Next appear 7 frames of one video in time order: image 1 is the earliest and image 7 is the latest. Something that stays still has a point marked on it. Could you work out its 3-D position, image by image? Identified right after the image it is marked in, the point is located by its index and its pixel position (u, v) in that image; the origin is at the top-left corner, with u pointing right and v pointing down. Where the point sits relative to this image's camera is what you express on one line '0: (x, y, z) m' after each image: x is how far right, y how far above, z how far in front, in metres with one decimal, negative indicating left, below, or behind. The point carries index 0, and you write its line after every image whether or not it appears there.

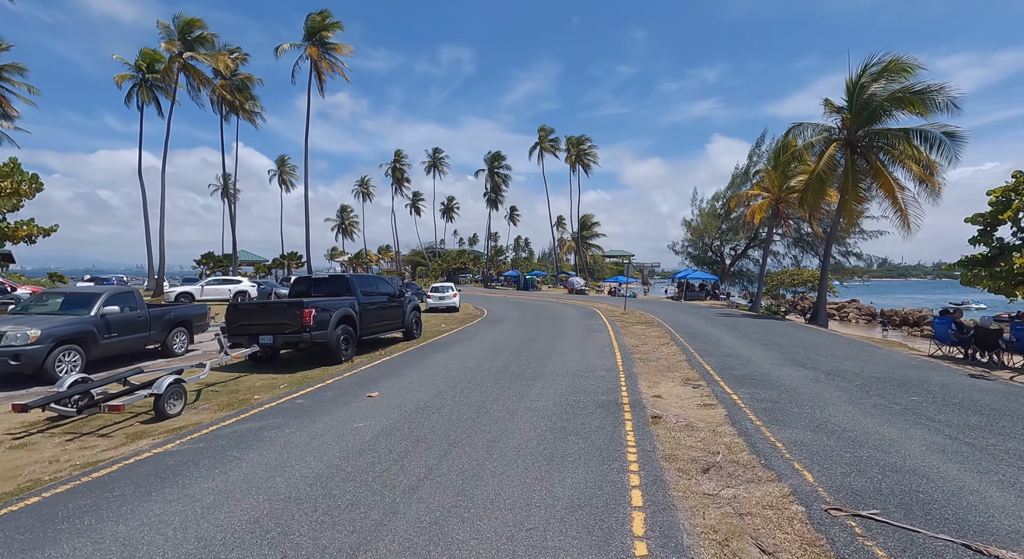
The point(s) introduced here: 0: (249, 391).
0: (-4.4, -1.8, +8.7) m
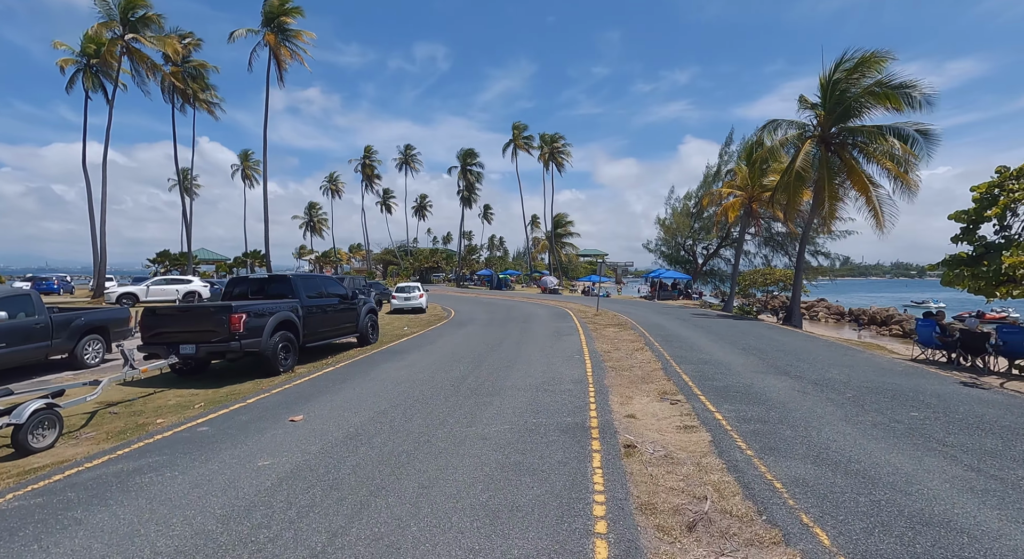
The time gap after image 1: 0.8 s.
0: (-5.0, -1.9, +7.4) m
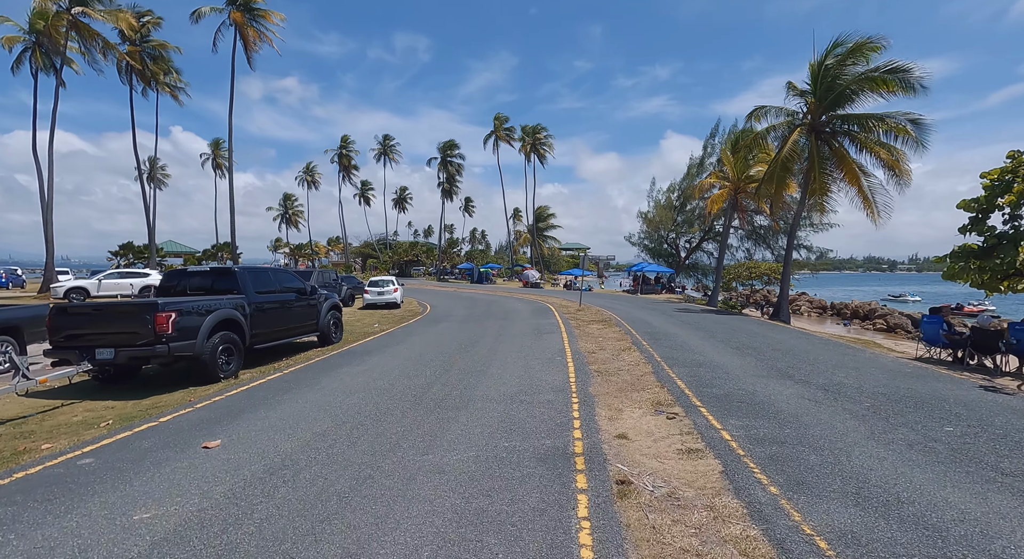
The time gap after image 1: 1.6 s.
0: (-5.4, -1.8, +6.1) m
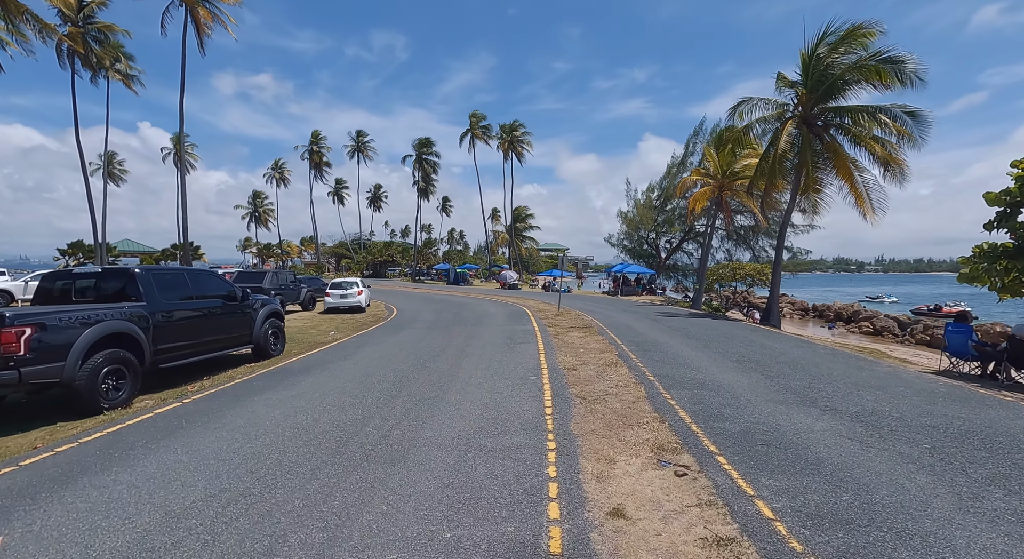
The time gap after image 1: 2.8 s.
0: (-5.8, -1.8, +4.2) m
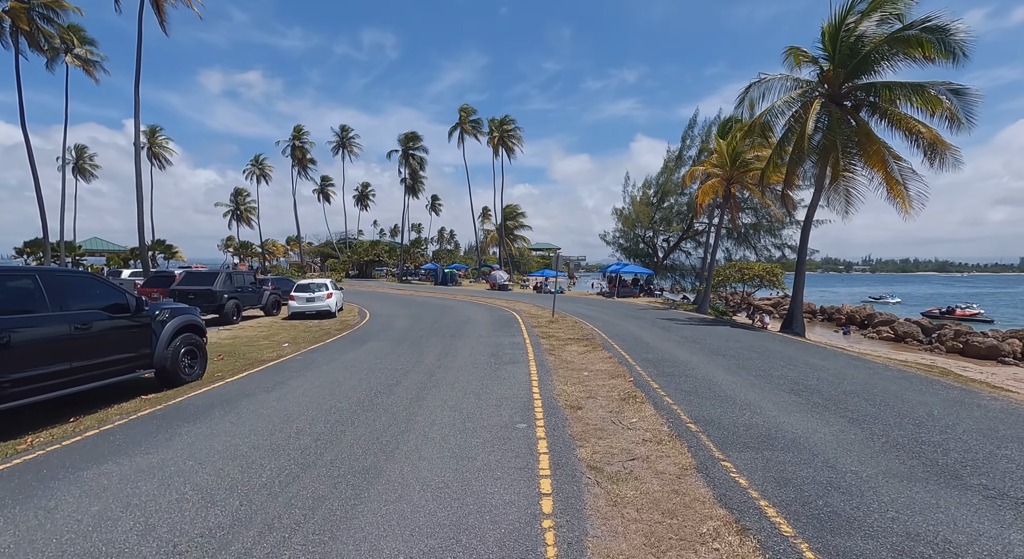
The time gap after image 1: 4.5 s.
0: (-5.9, -1.9, +1.6) m
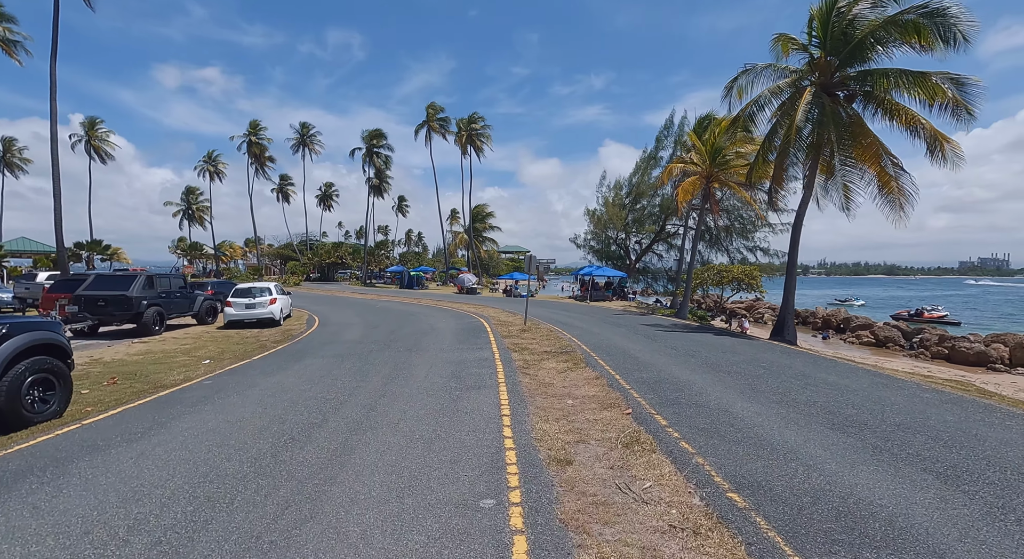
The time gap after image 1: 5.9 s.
0: (-6.0, -1.9, -0.7) m
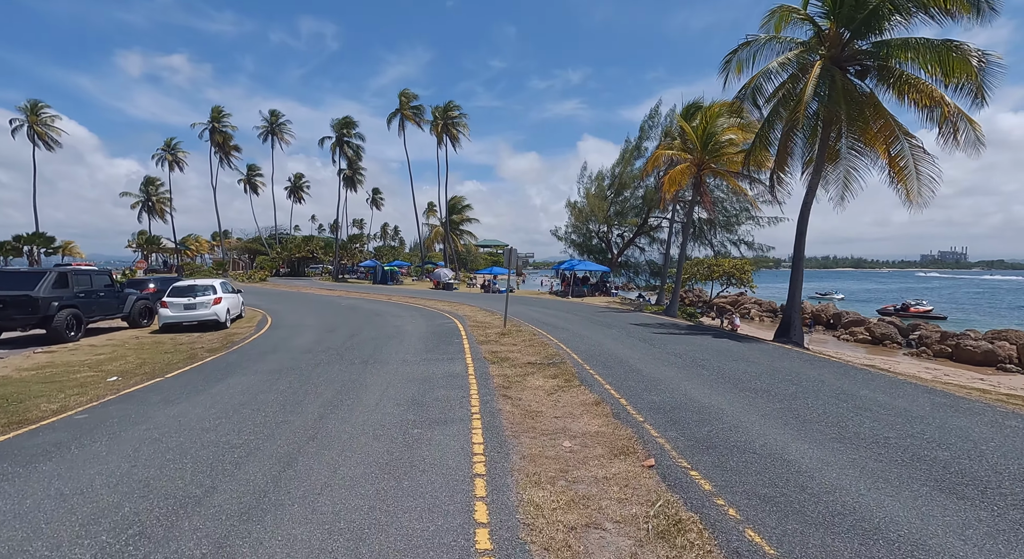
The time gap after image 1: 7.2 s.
0: (-5.9, -2.0, -2.9) m
